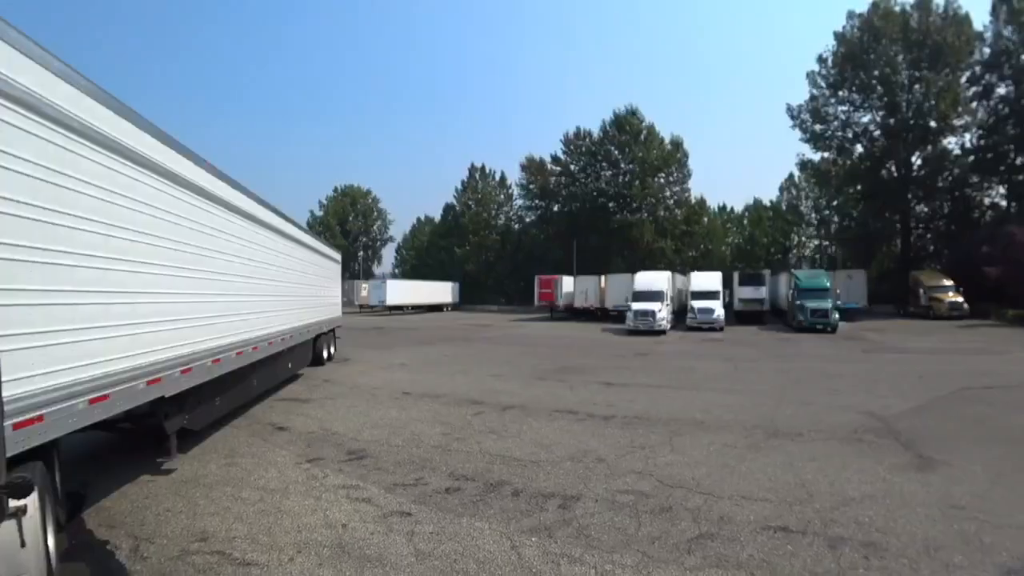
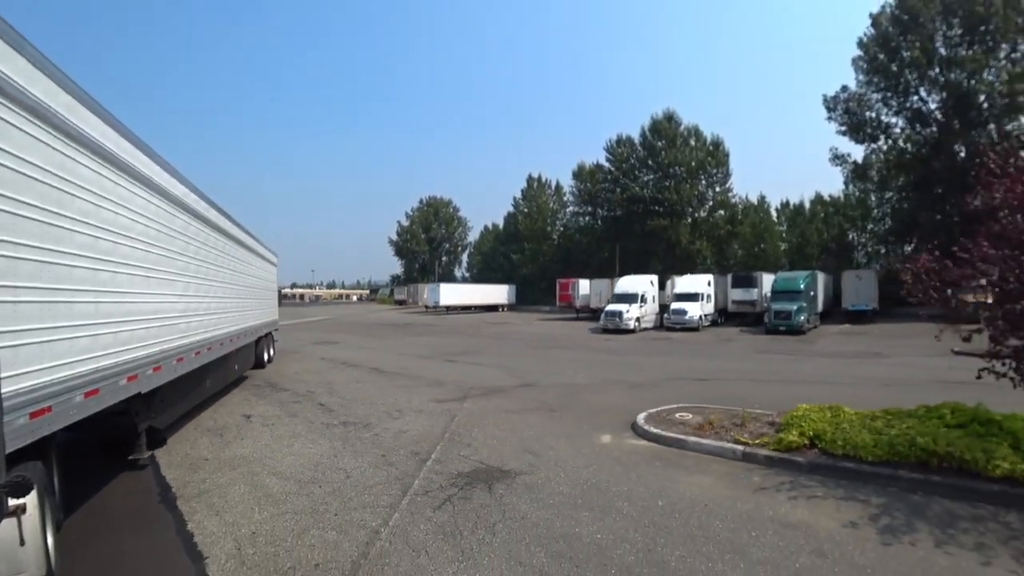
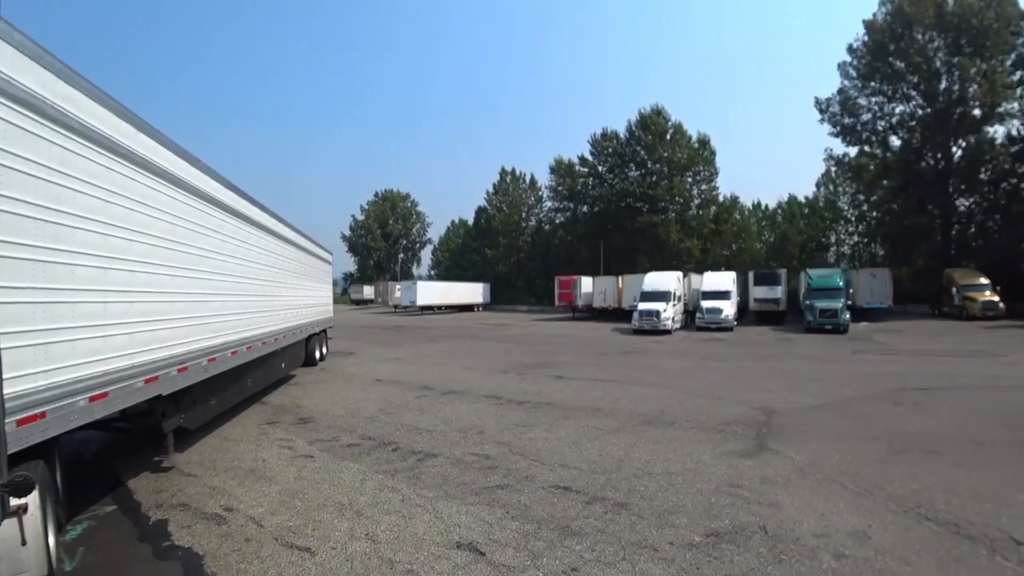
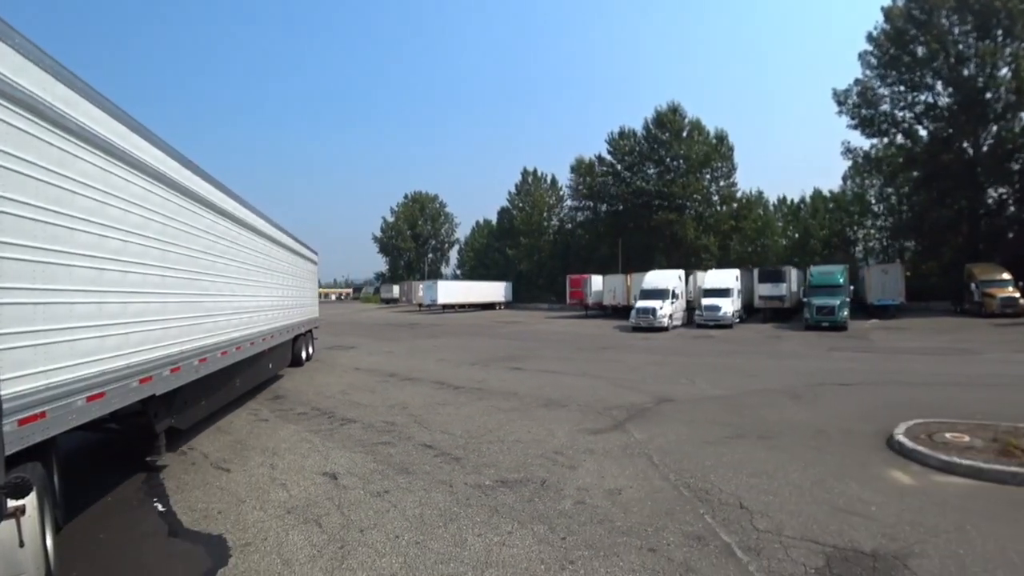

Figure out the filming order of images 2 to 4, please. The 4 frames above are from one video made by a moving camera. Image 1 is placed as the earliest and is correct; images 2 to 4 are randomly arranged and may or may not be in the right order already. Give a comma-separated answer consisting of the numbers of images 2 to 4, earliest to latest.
3, 4, 2
